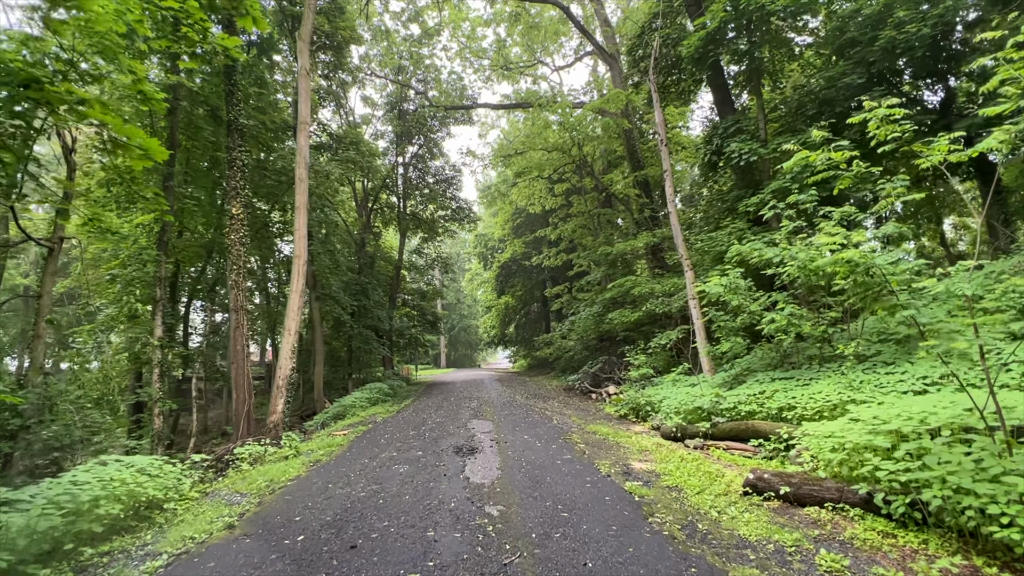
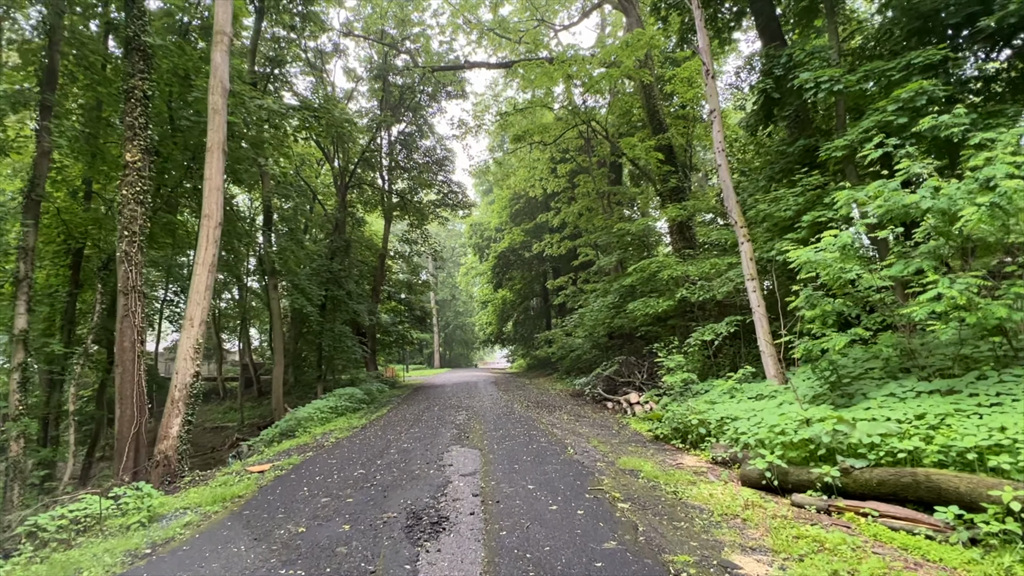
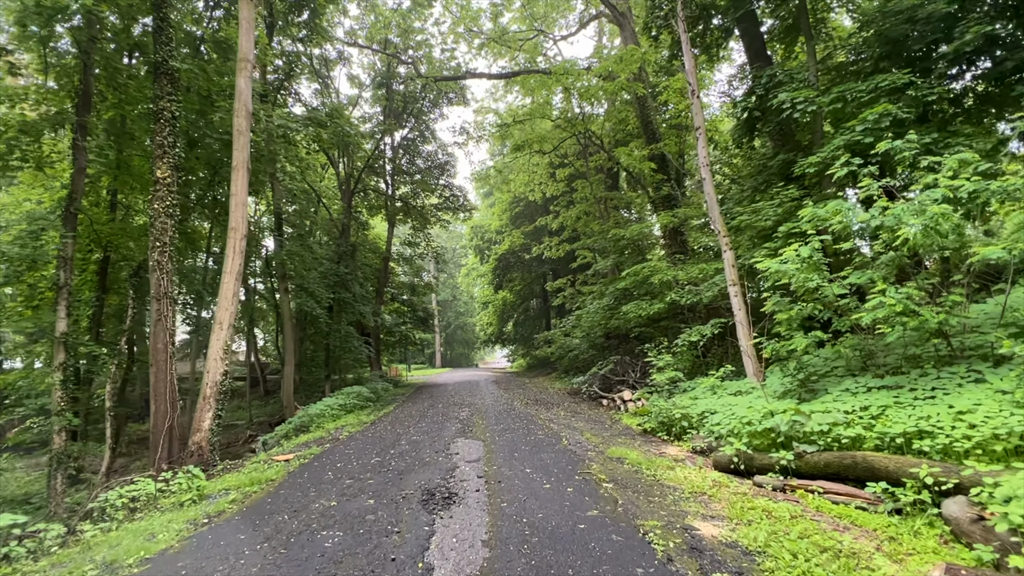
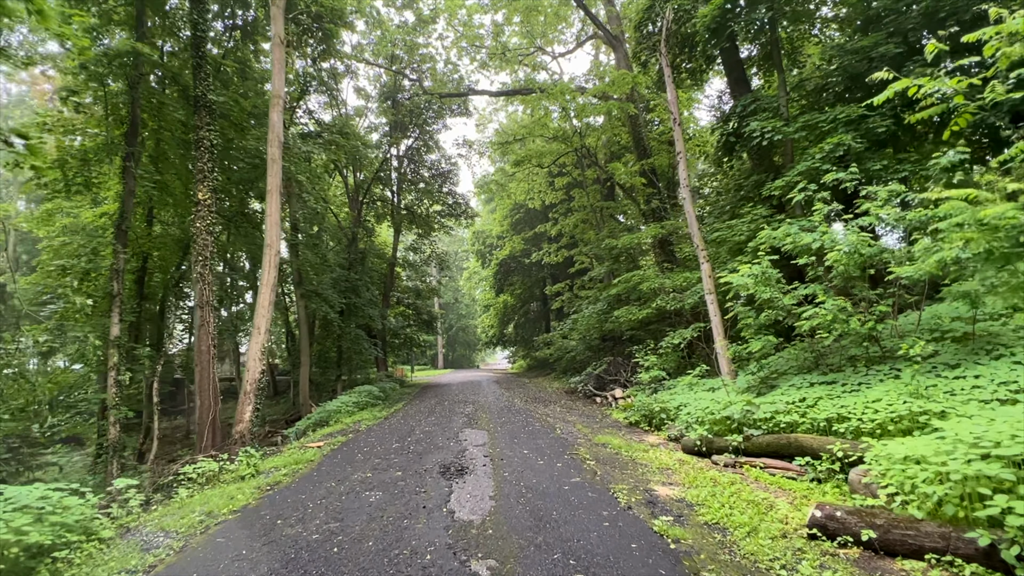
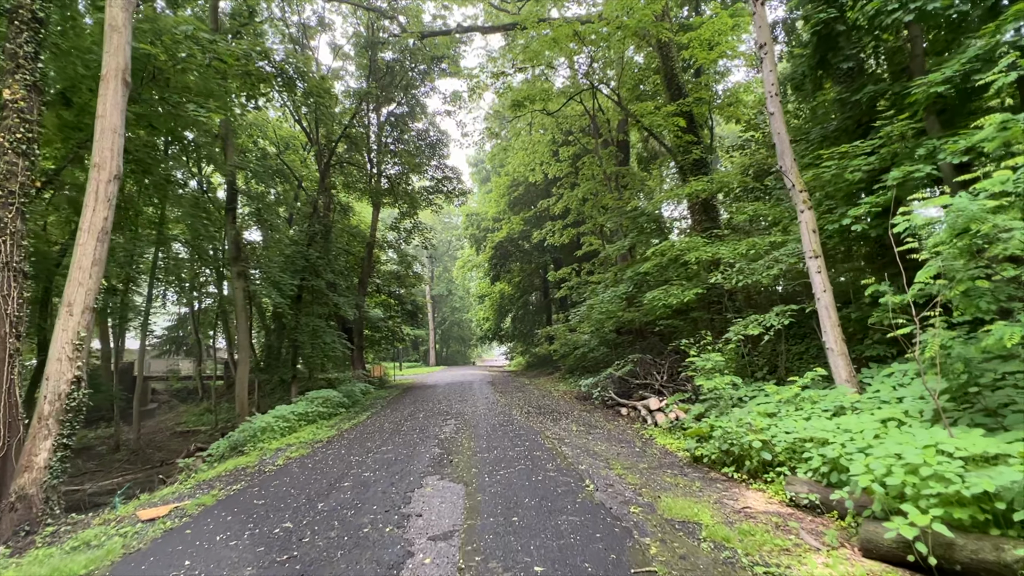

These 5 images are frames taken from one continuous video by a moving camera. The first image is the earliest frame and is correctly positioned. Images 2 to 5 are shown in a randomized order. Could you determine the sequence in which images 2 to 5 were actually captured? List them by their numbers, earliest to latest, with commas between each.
4, 3, 2, 5
